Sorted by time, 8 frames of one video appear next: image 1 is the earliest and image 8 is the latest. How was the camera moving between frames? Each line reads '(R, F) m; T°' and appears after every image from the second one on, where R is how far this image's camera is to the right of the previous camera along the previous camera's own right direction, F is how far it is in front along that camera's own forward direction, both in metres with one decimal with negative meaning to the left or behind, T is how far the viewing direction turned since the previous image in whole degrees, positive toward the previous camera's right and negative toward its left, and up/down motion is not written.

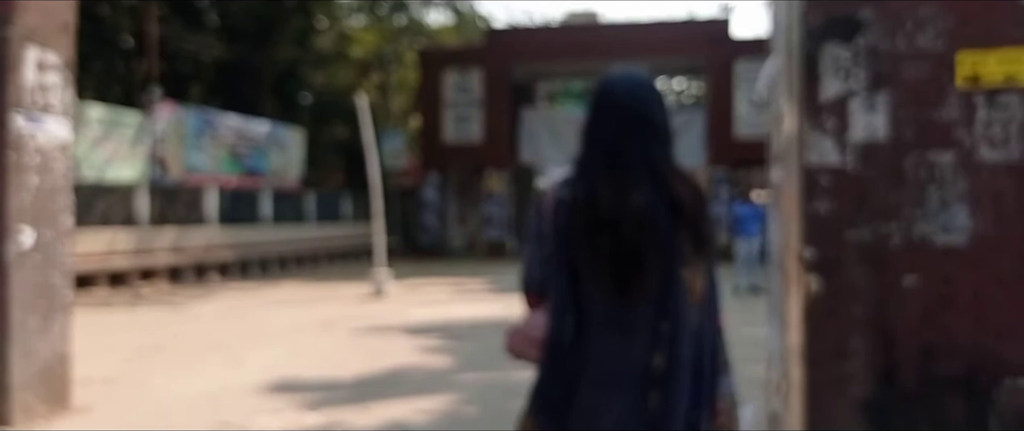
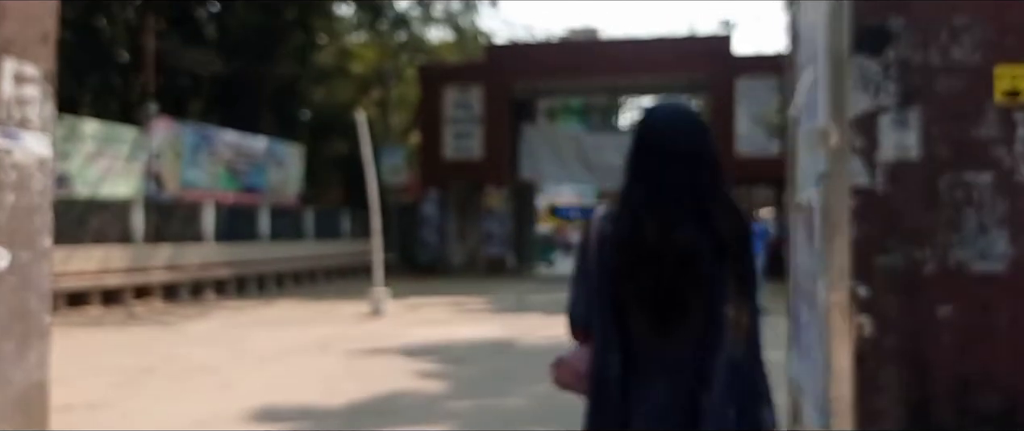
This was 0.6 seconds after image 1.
(0.0, +0.3) m; 0°
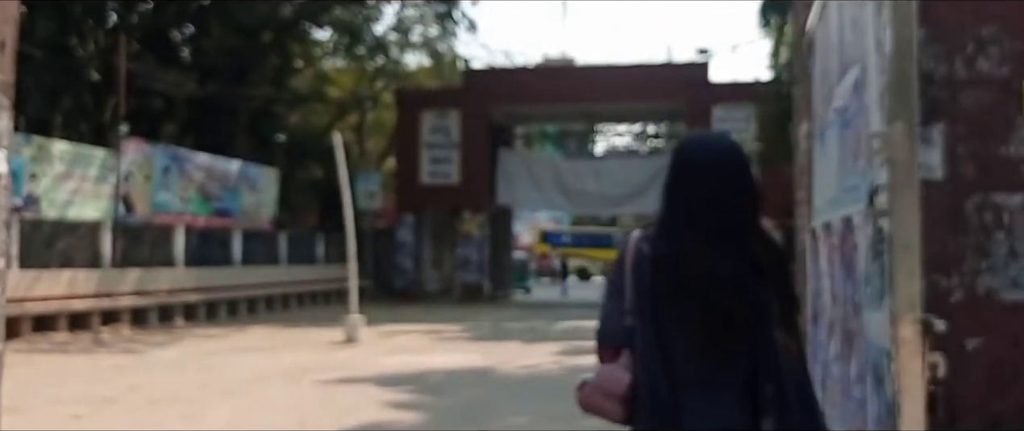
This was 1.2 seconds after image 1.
(-0.1, +0.4) m; +1°
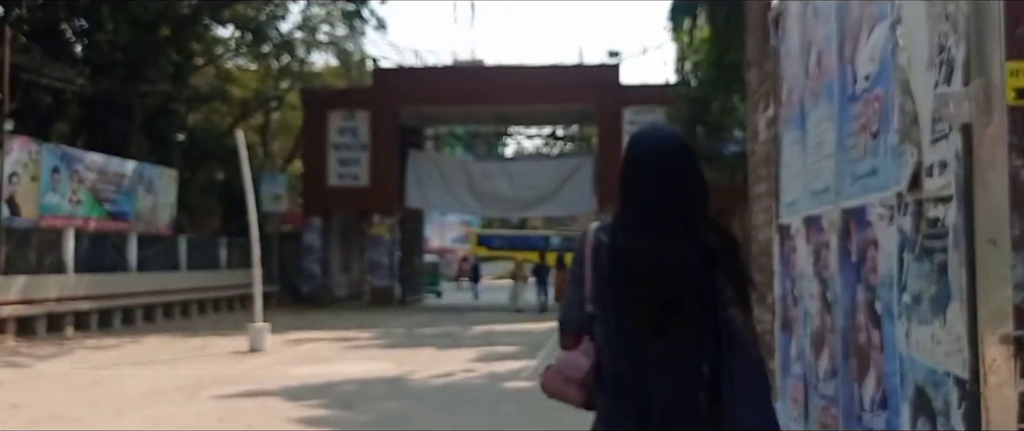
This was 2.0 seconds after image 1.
(-0.1, +0.6) m; +4°
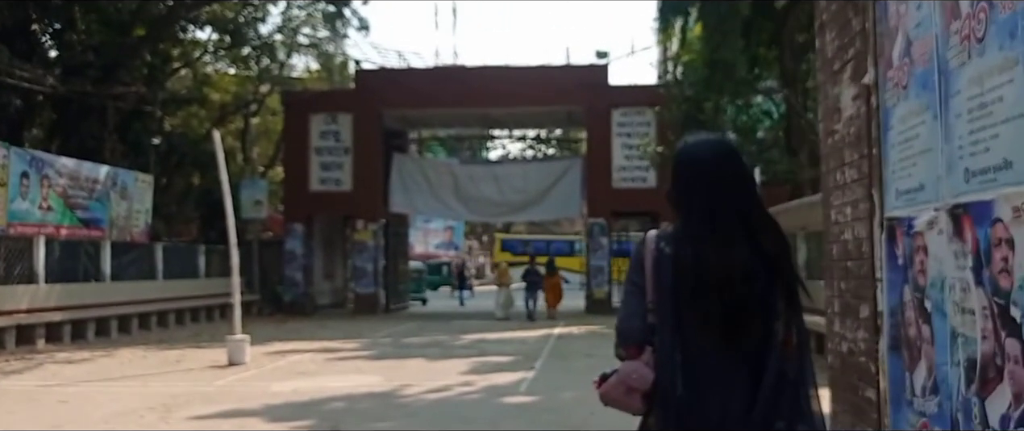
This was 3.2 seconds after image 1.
(-0.1, +0.8) m; +1°
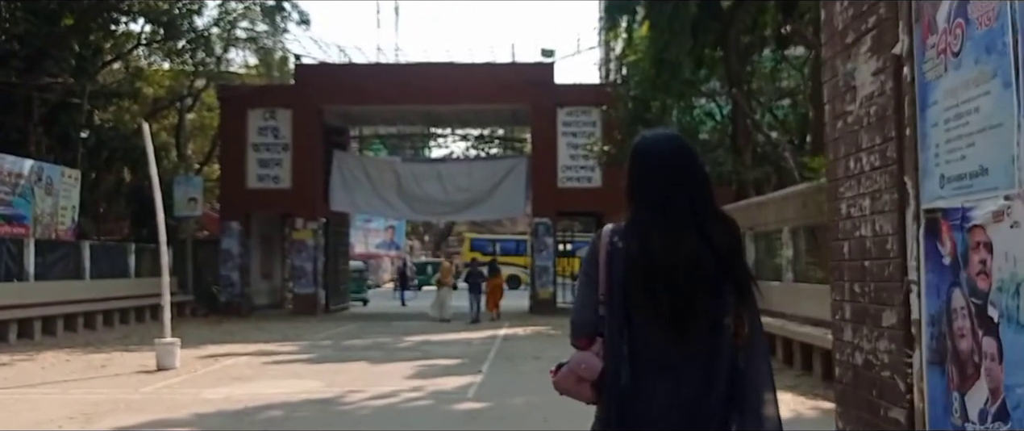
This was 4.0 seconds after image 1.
(-0.1, +0.6) m; +3°
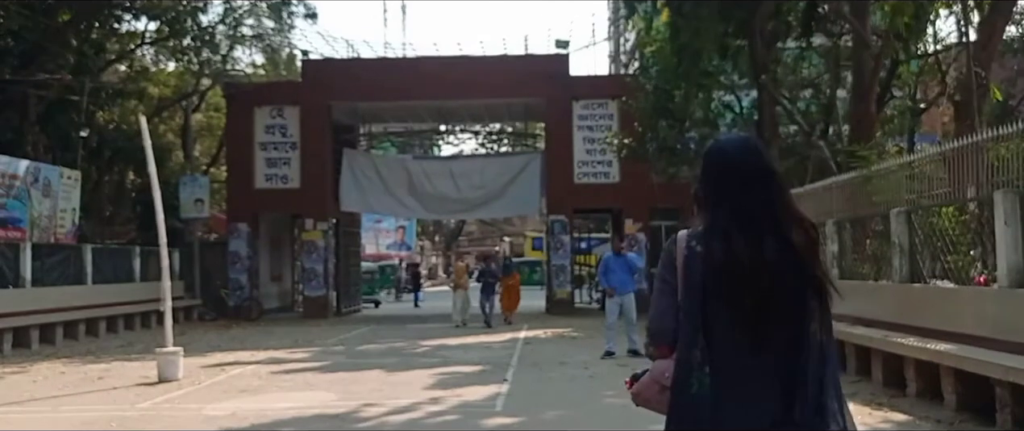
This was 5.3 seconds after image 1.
(-0.2, +1.0) m; 0°
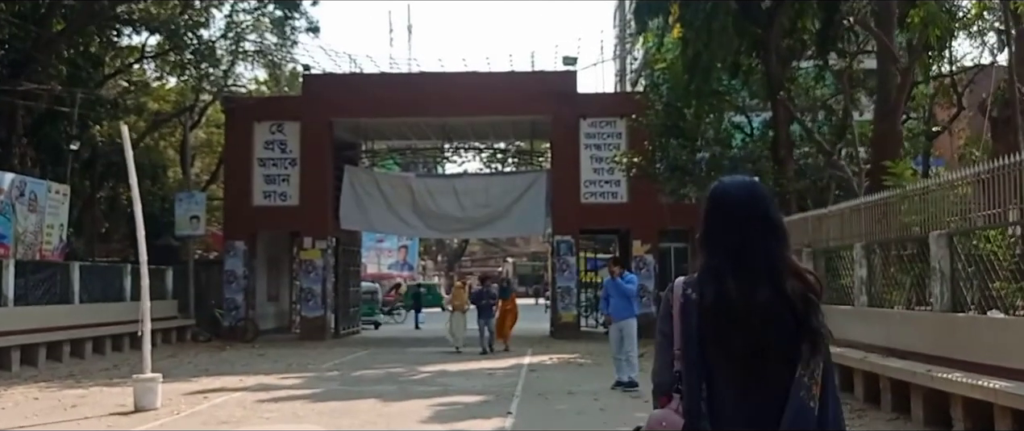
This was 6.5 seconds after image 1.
(0.0, +0.9) m; 0°
